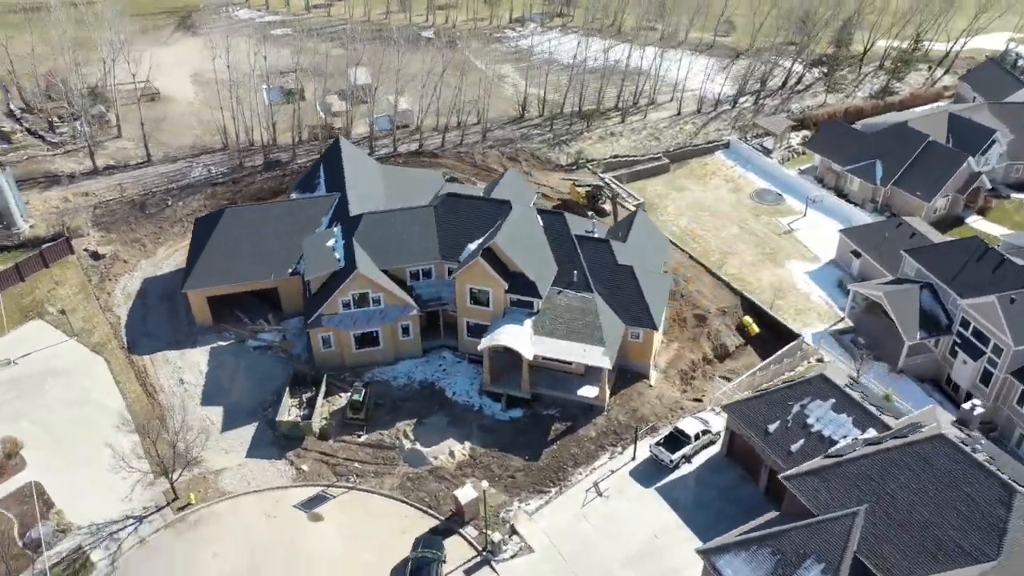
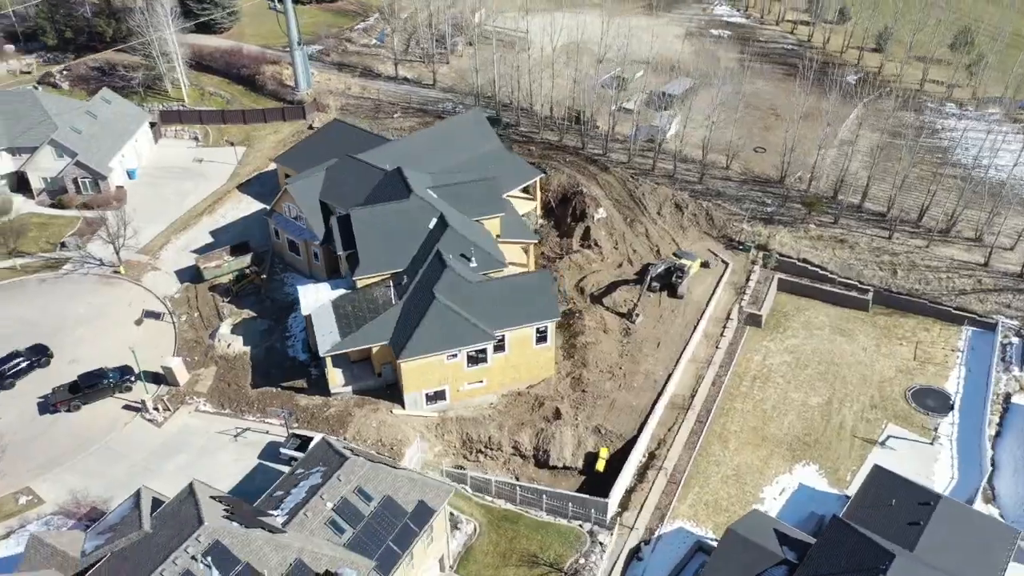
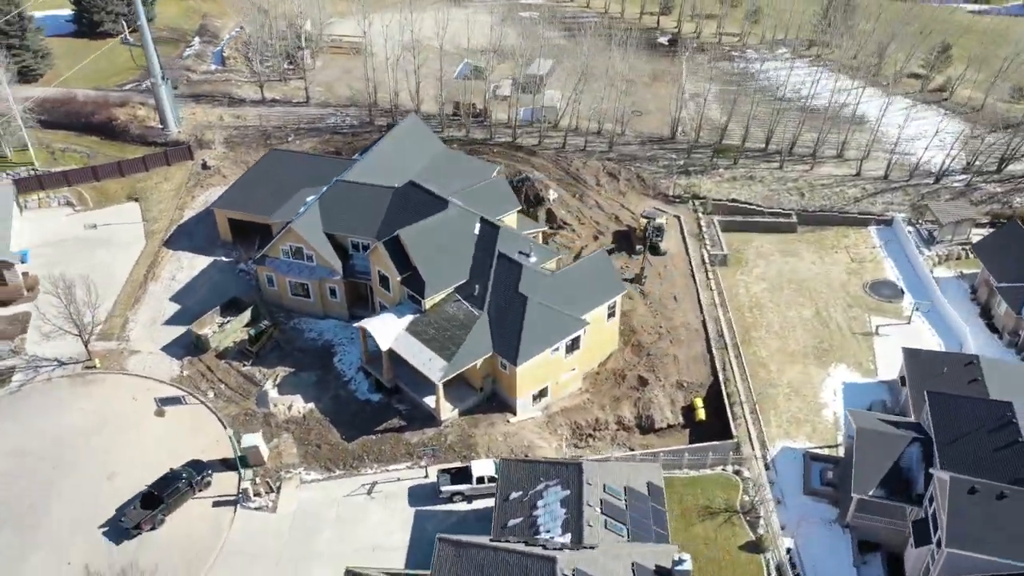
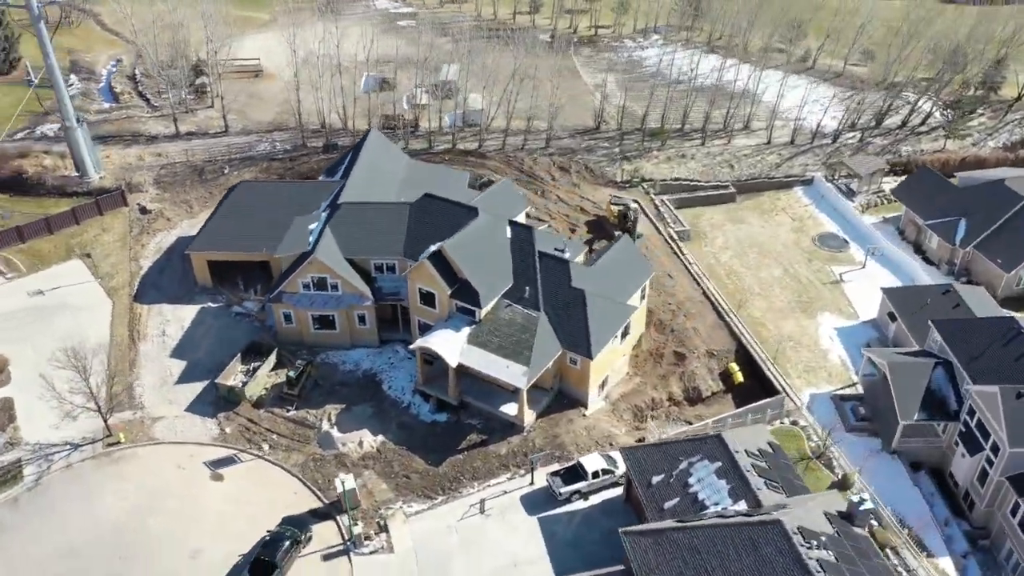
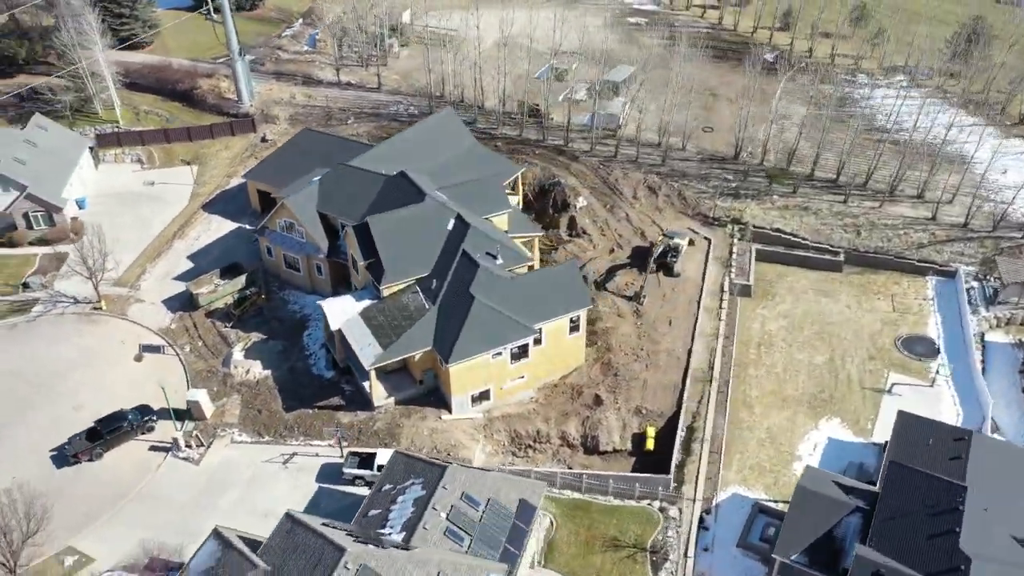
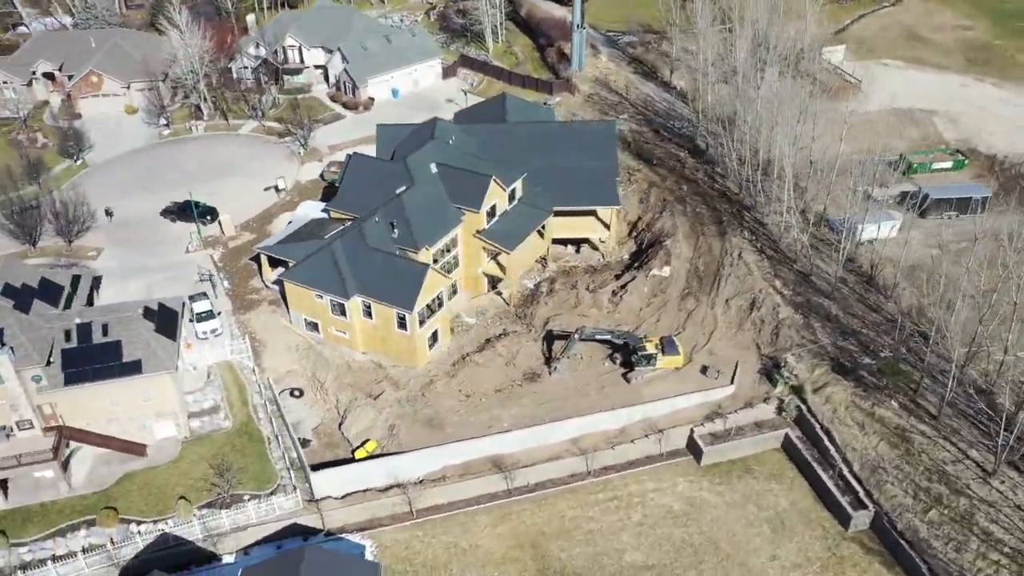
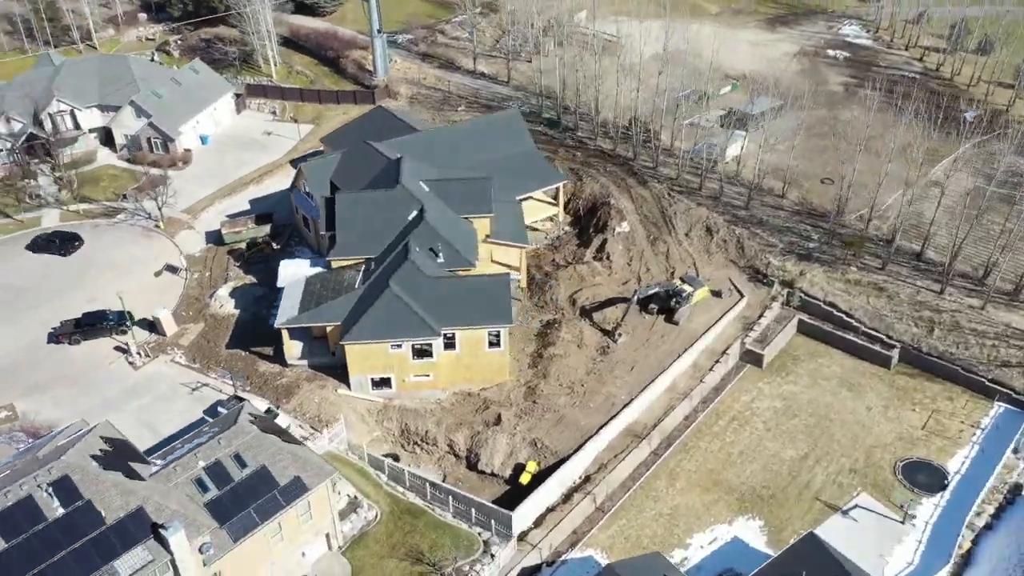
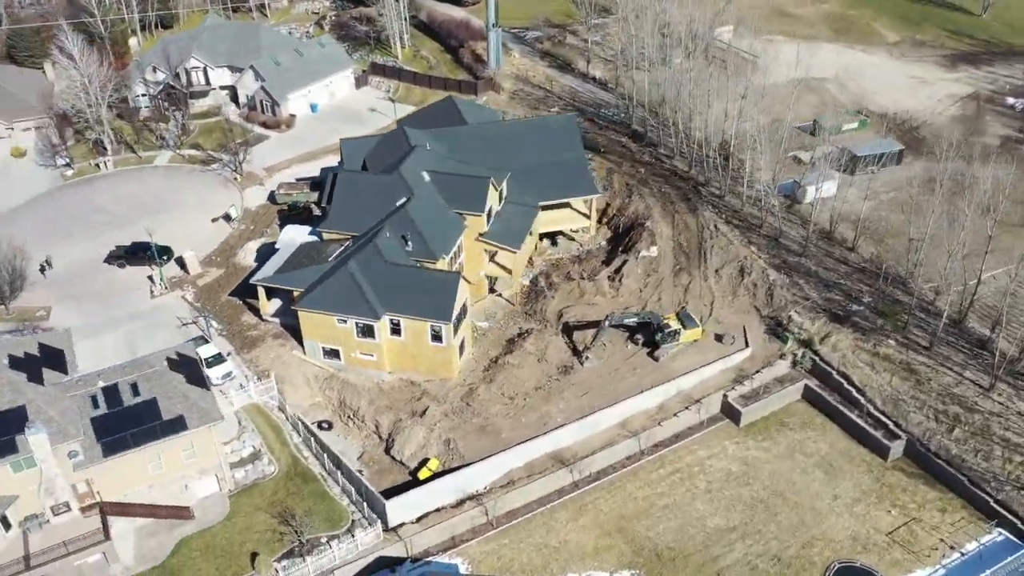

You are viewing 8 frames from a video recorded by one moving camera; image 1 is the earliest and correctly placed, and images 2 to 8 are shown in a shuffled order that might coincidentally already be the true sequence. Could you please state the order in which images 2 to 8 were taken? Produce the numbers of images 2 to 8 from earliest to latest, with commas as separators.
4, 3, 5, 2, 7, 8, 6
